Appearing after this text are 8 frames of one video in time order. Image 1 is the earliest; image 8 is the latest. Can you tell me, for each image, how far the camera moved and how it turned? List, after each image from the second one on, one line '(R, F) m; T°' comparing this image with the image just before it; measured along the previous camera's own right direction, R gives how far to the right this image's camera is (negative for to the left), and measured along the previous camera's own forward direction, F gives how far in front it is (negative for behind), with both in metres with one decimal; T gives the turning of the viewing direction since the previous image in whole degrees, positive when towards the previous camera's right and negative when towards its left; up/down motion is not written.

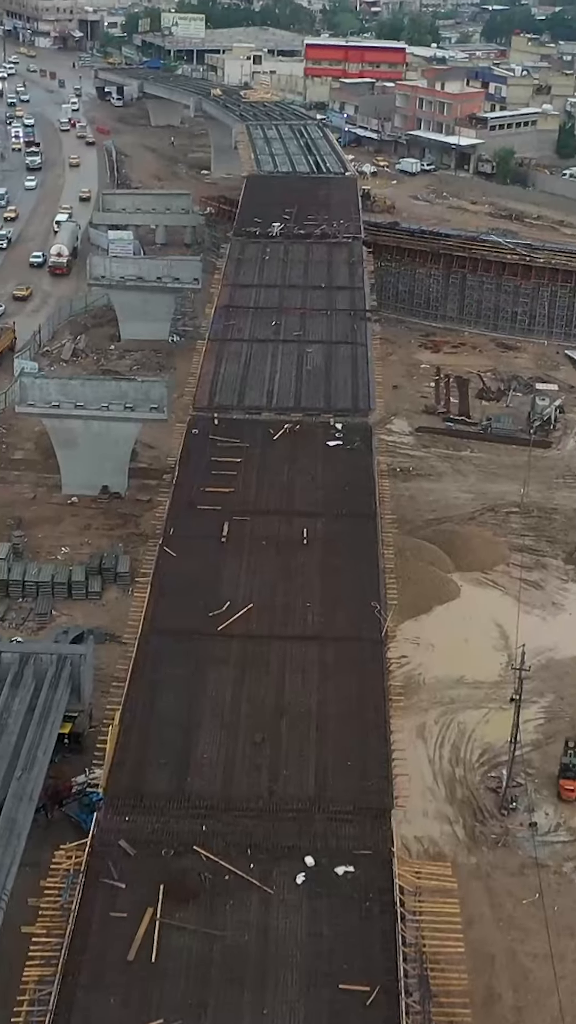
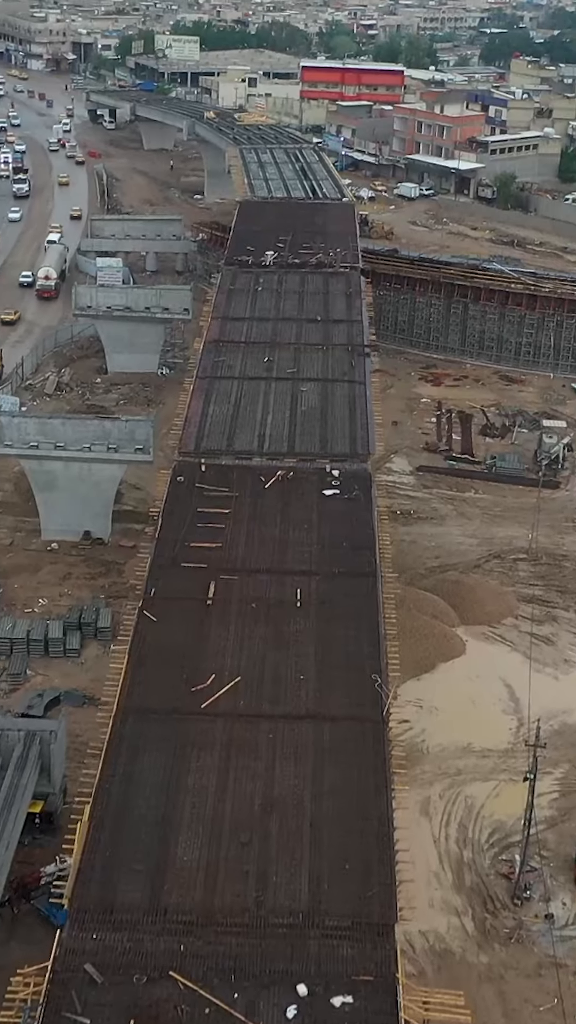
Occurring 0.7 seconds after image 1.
(0.0, +1.2) m; 0°
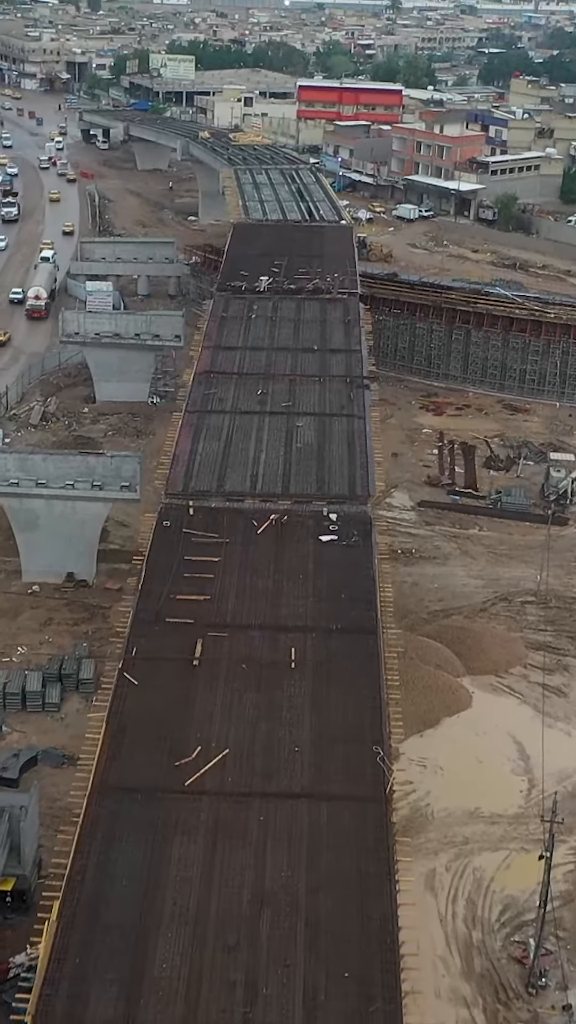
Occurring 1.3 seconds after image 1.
(0.0, +1.0) m; 0°
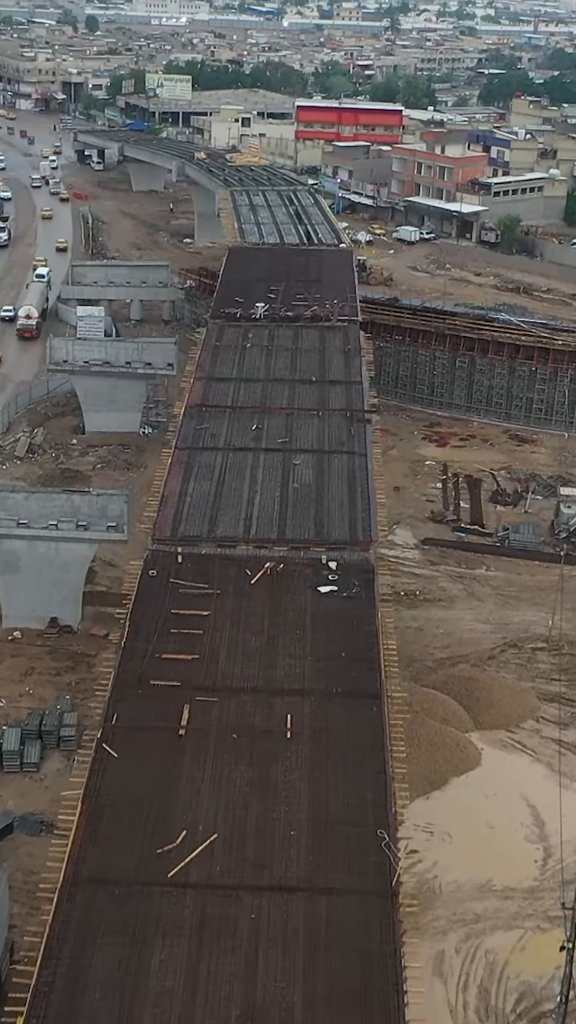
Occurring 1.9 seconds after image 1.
(0.0, +1.0) m; 0°
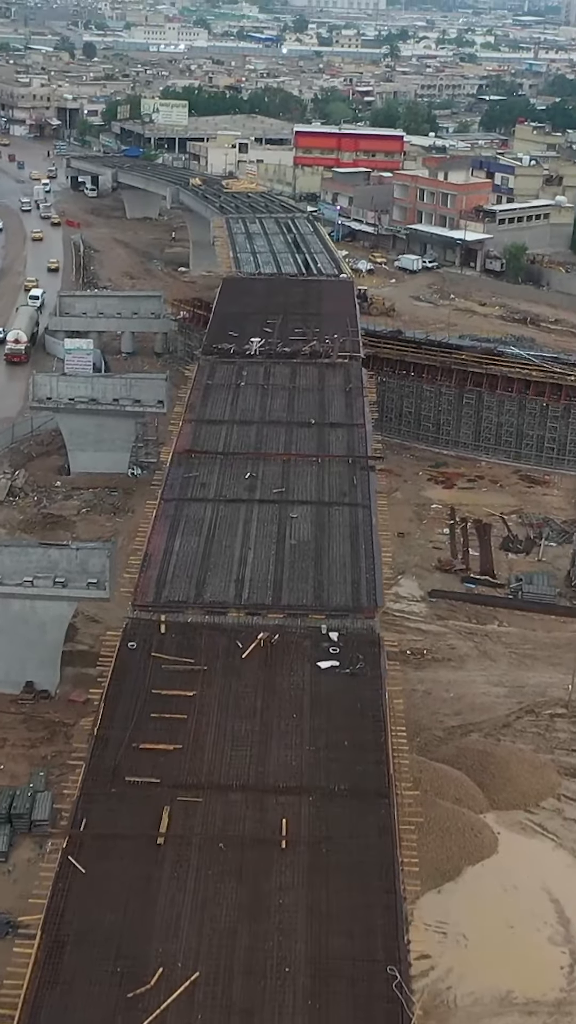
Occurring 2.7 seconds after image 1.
(0.0, +1.3) m; 0°
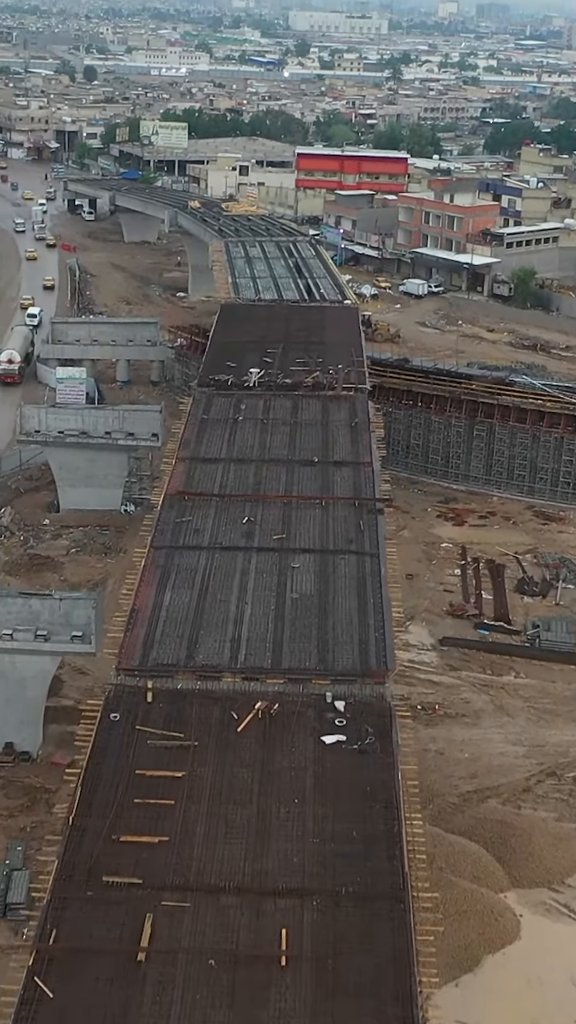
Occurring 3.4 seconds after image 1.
(0.0, +1.1) m; 0°
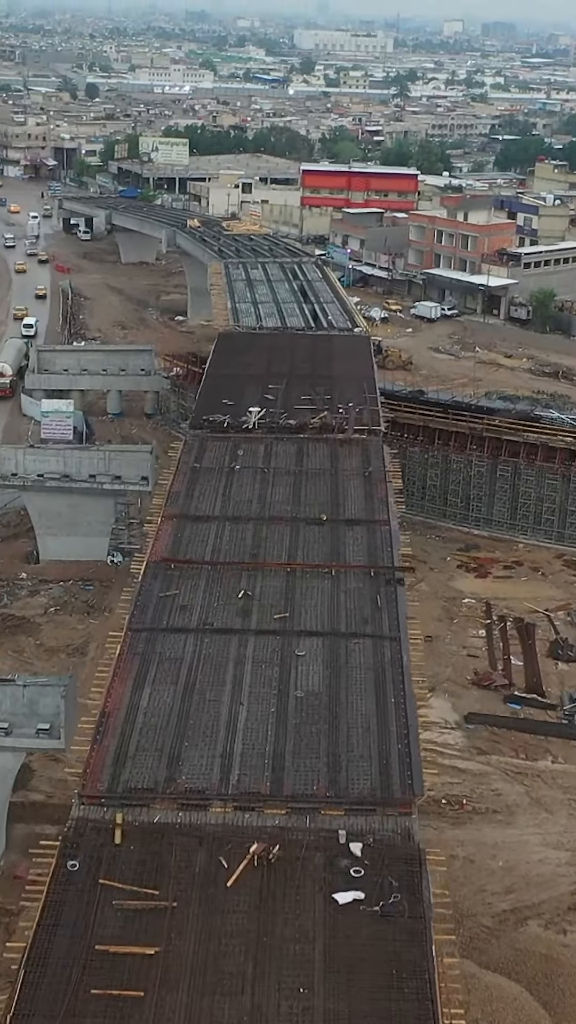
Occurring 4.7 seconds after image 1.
(0.0, +2.0) m; 0°
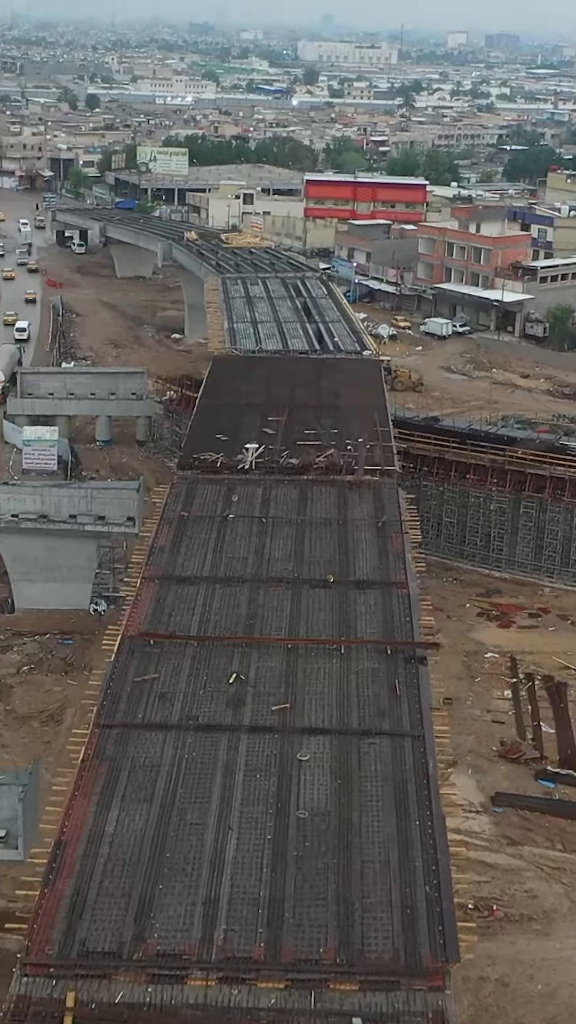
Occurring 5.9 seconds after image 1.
(0.0, +1.8) m; 0°
